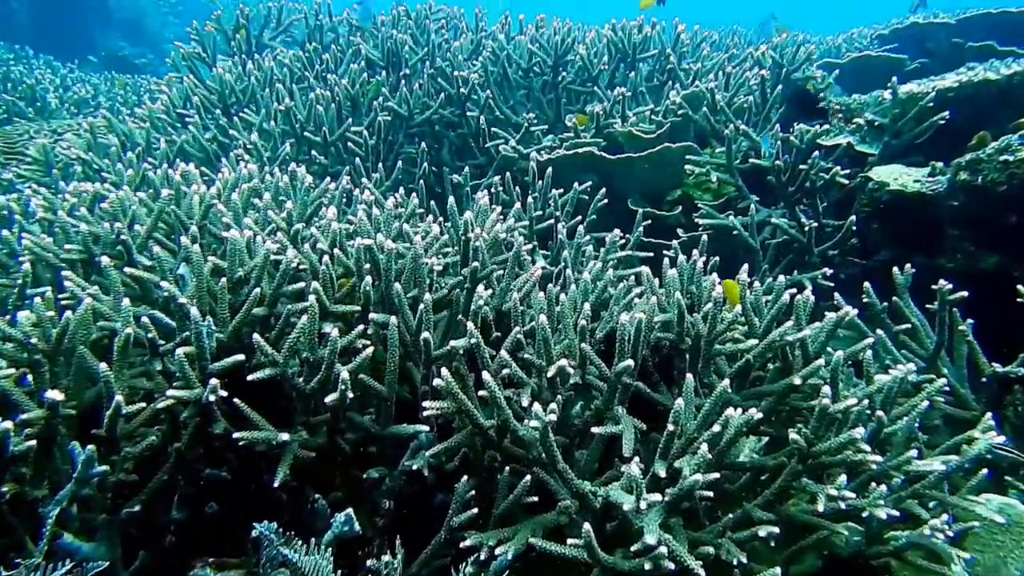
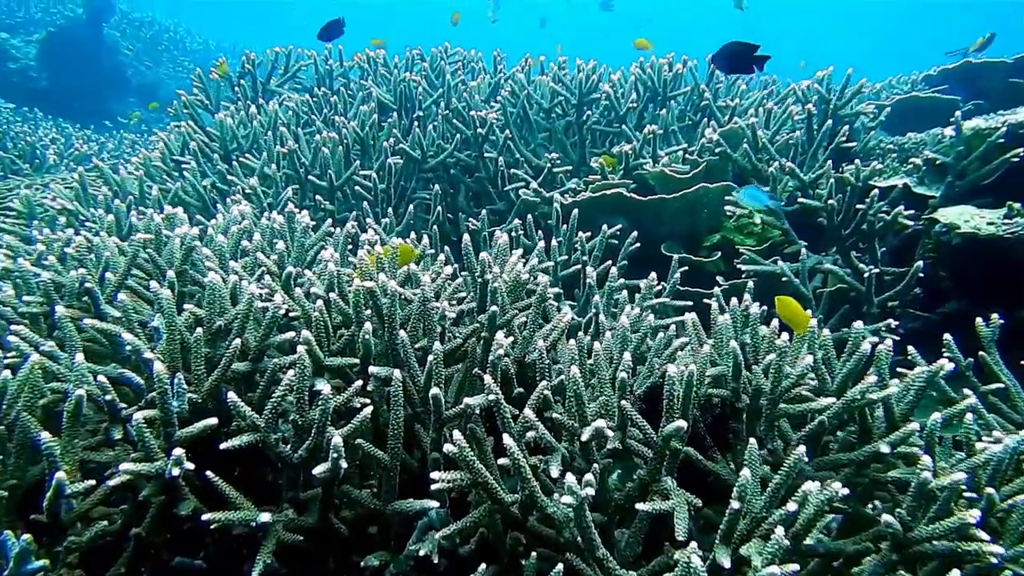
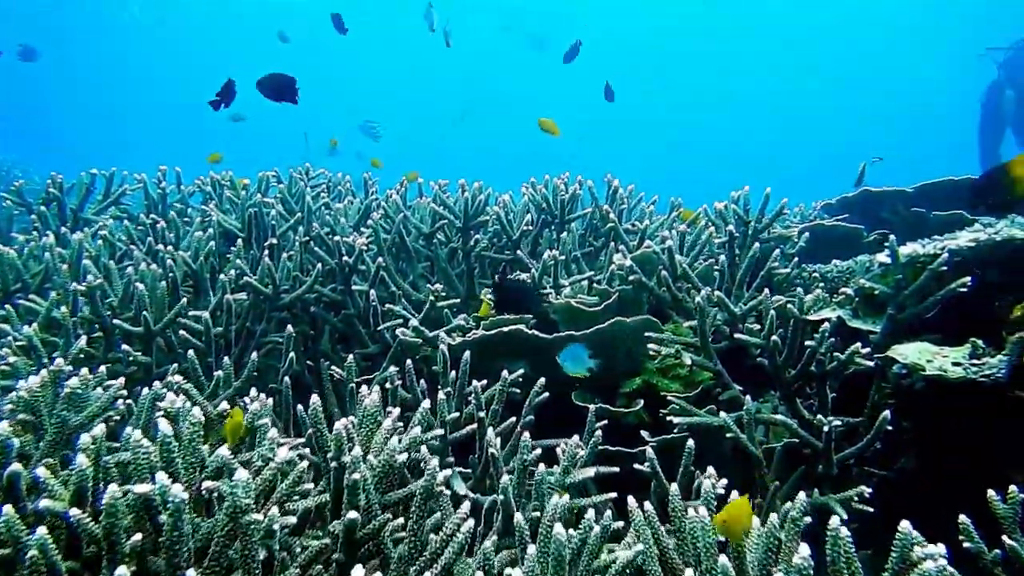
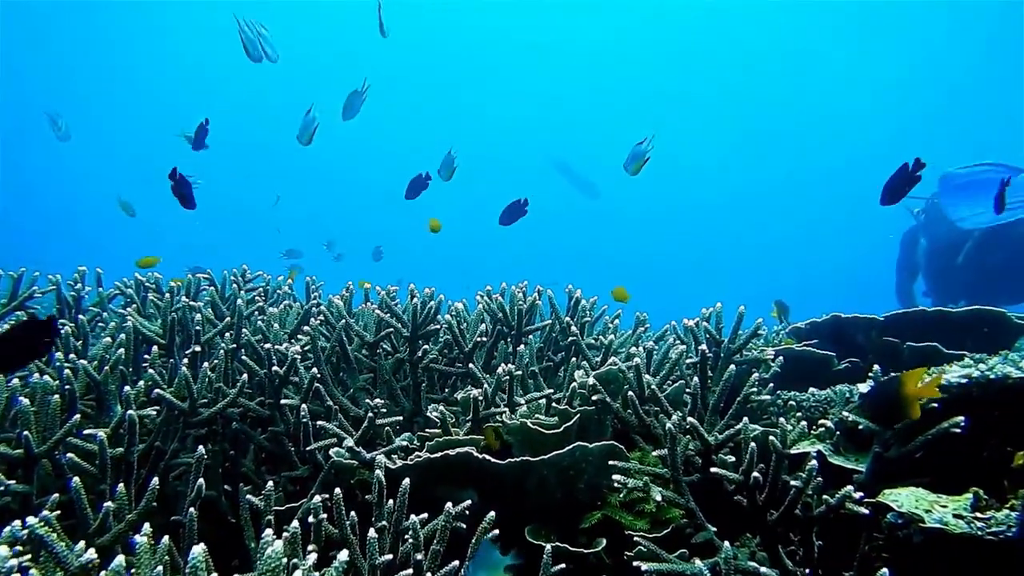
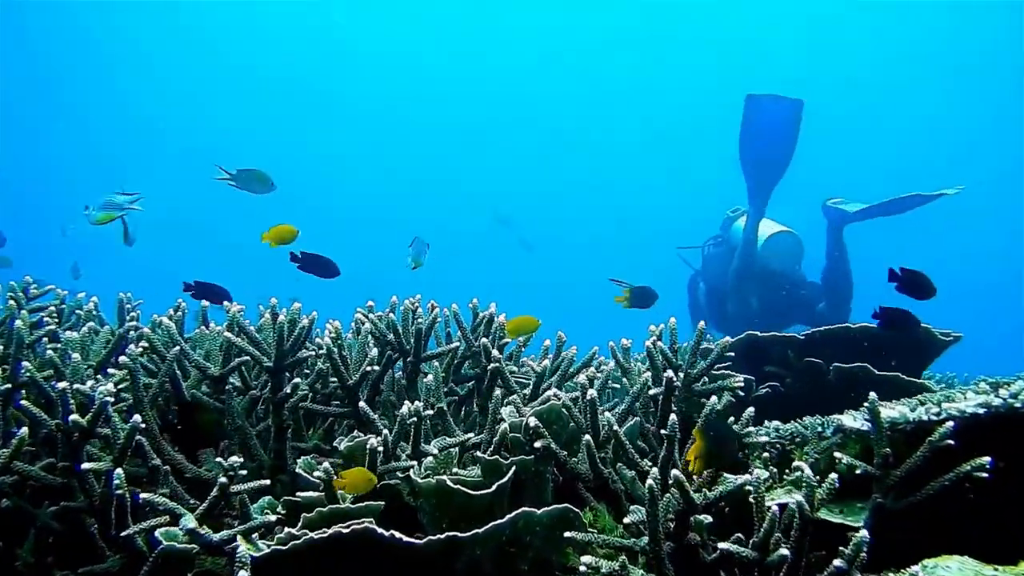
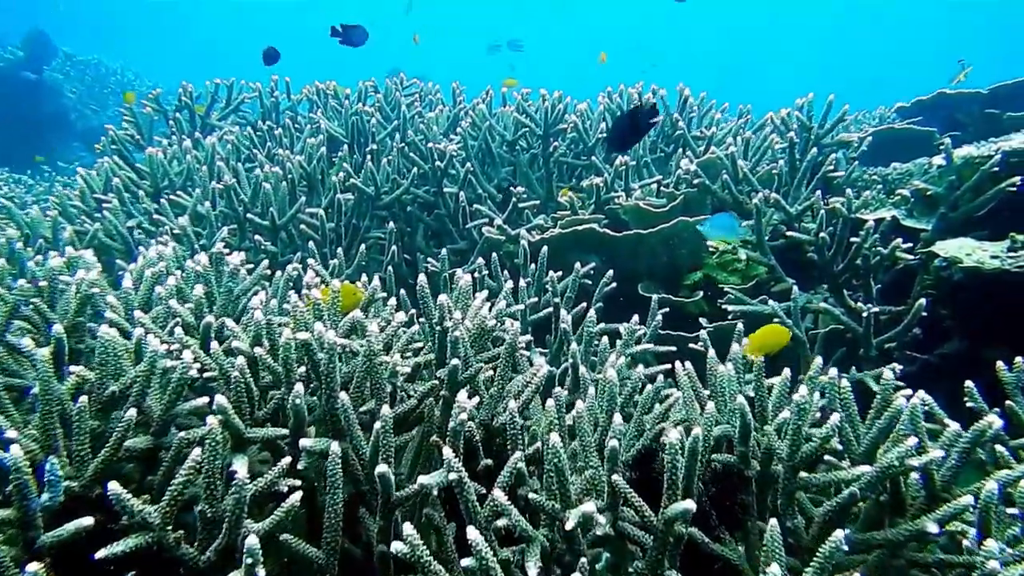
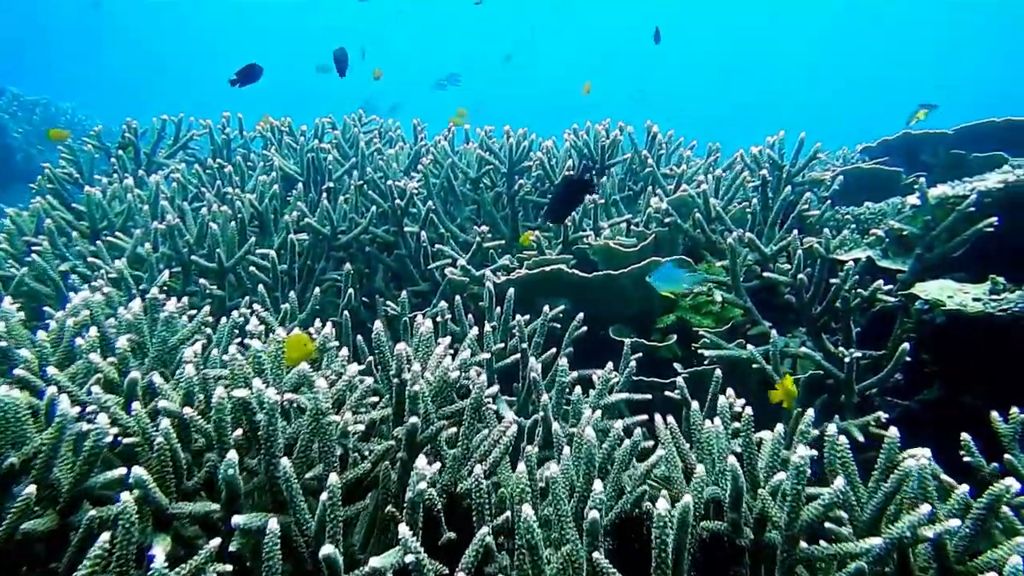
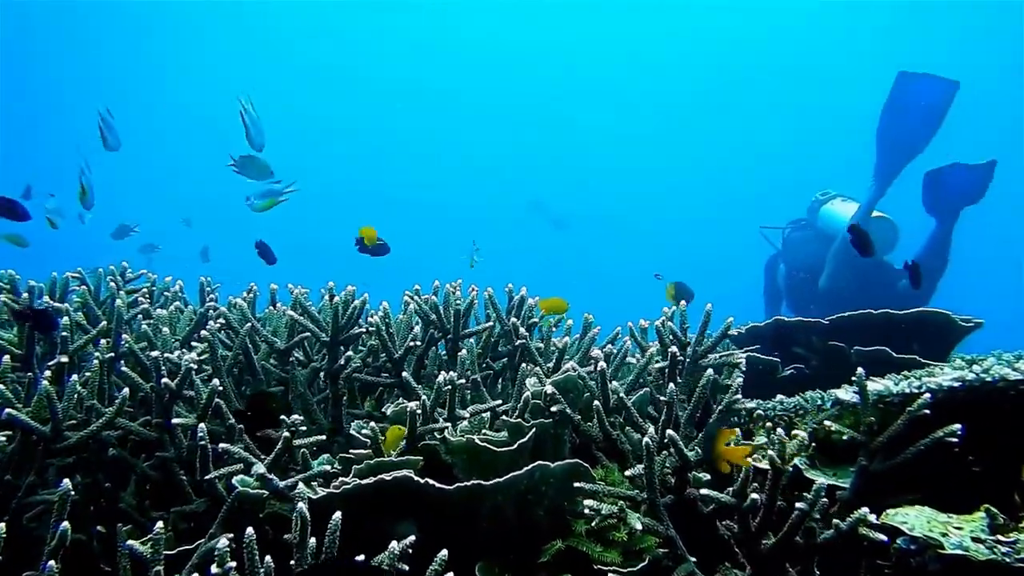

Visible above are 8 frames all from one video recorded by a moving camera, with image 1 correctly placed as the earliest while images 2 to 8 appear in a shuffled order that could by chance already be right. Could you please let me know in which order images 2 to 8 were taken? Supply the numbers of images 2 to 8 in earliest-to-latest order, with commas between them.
2, 6, 7, 3, 4, 8, 5
